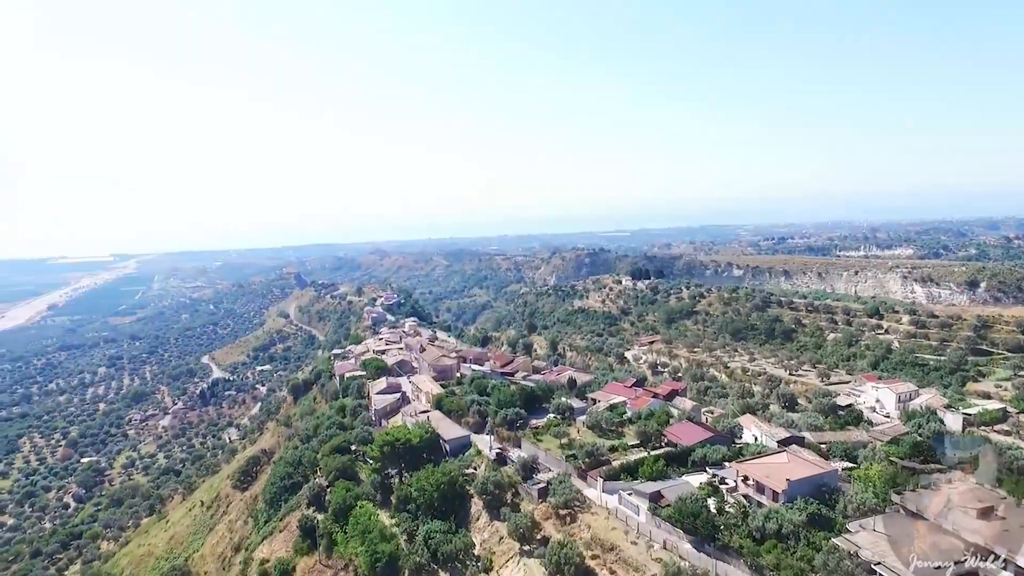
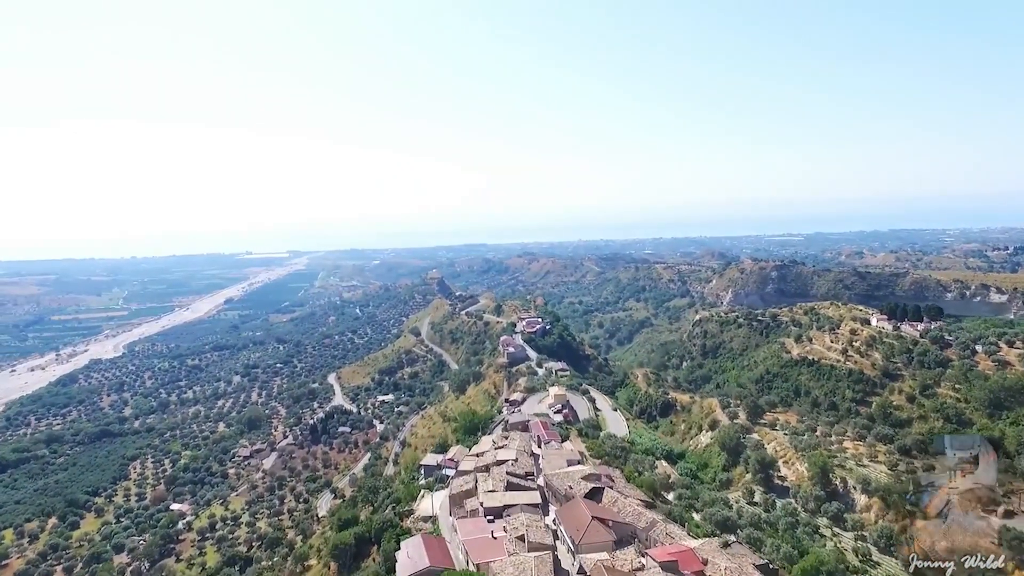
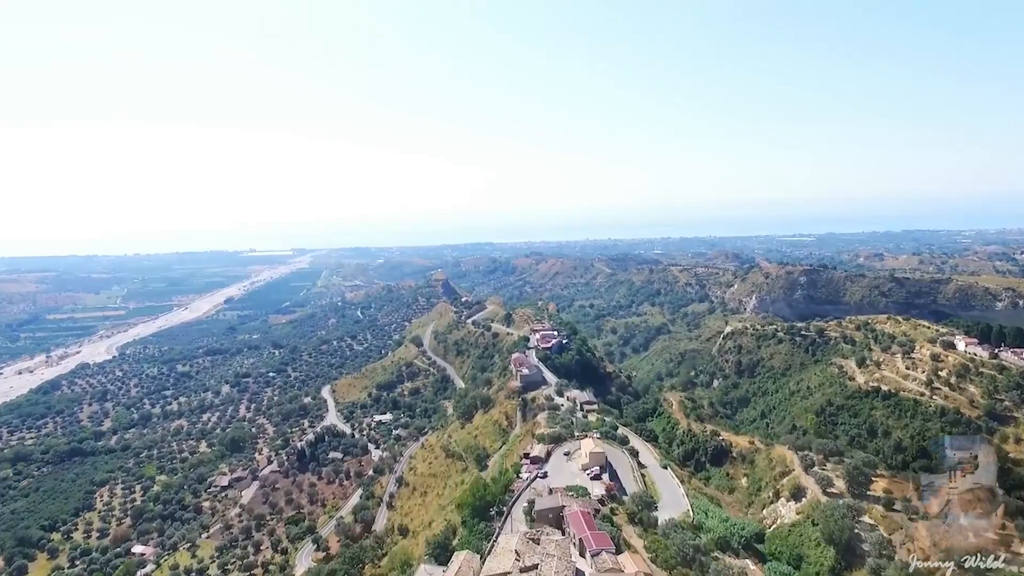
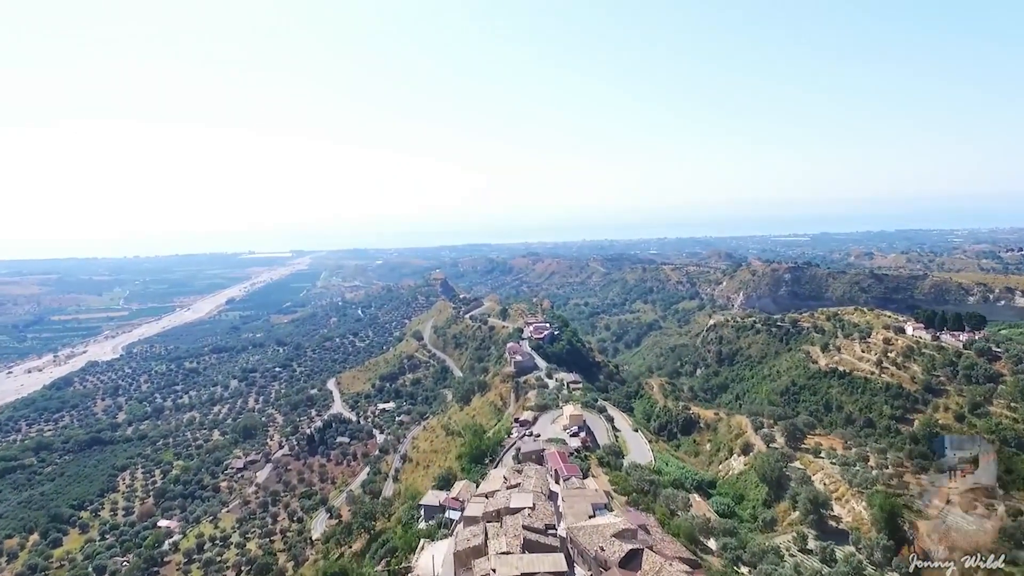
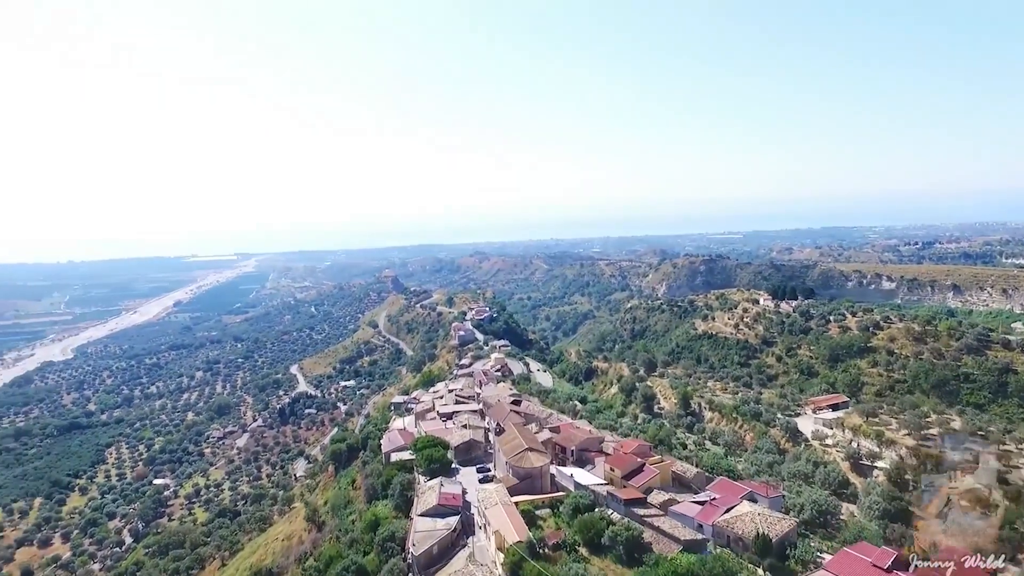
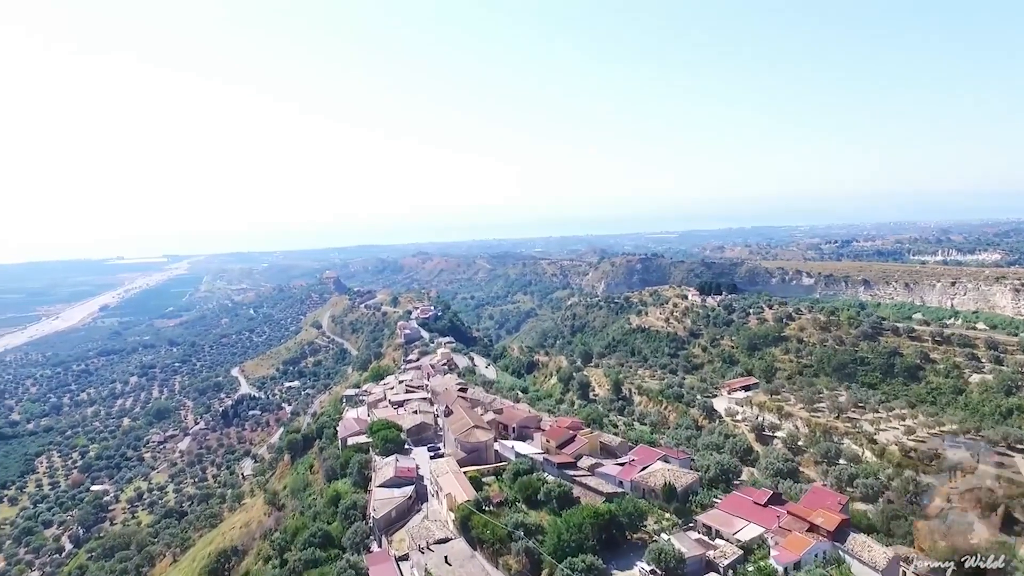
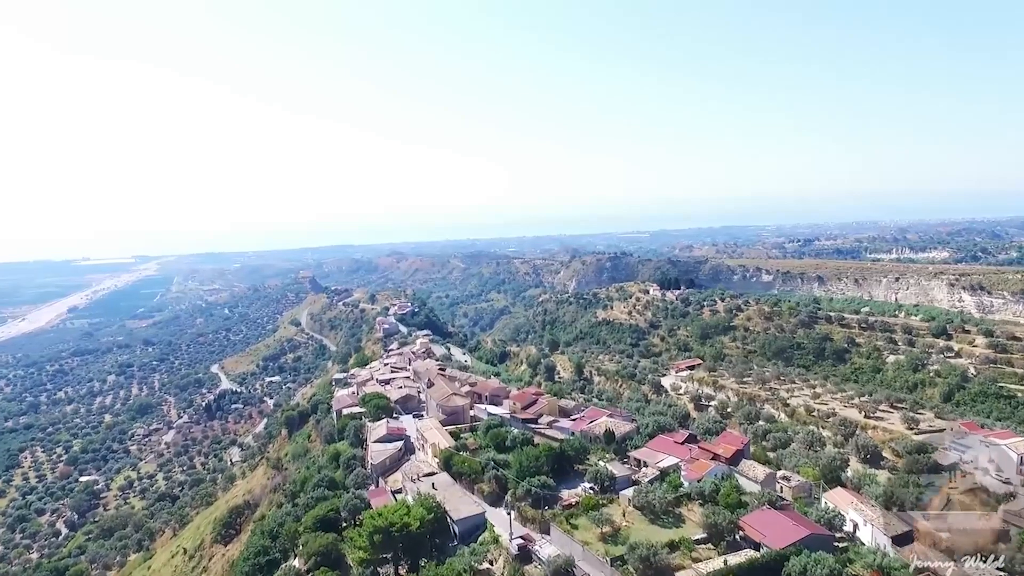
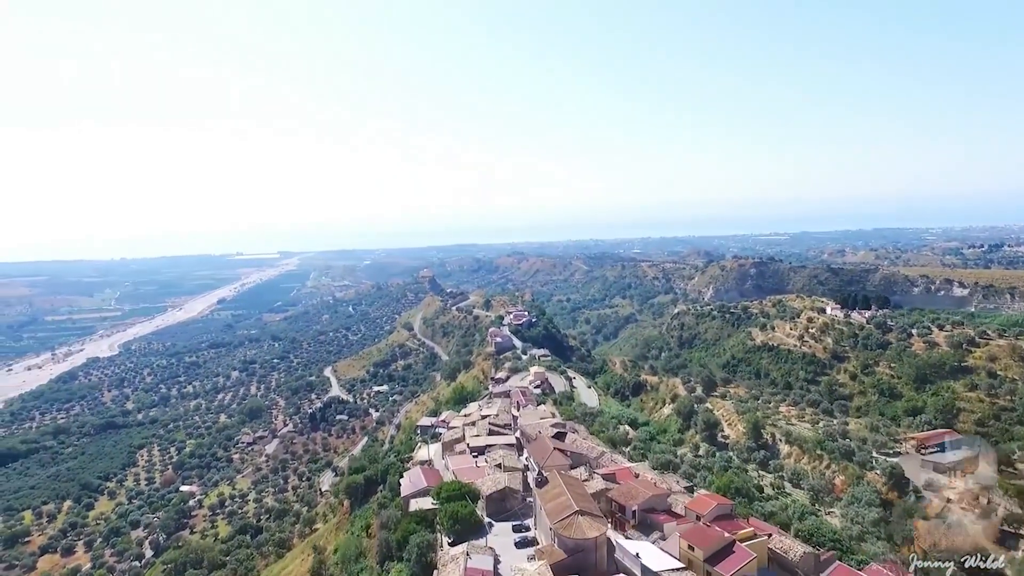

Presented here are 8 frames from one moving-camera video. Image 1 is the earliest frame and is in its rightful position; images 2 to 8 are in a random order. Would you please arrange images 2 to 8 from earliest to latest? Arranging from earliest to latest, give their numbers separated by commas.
7, 6, 5, 8, 2, 4, 3
